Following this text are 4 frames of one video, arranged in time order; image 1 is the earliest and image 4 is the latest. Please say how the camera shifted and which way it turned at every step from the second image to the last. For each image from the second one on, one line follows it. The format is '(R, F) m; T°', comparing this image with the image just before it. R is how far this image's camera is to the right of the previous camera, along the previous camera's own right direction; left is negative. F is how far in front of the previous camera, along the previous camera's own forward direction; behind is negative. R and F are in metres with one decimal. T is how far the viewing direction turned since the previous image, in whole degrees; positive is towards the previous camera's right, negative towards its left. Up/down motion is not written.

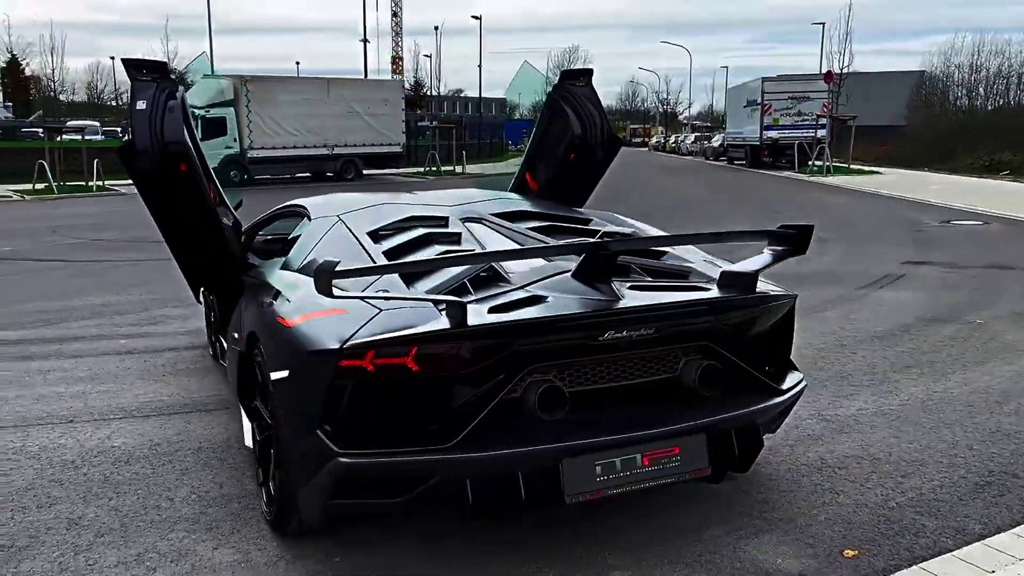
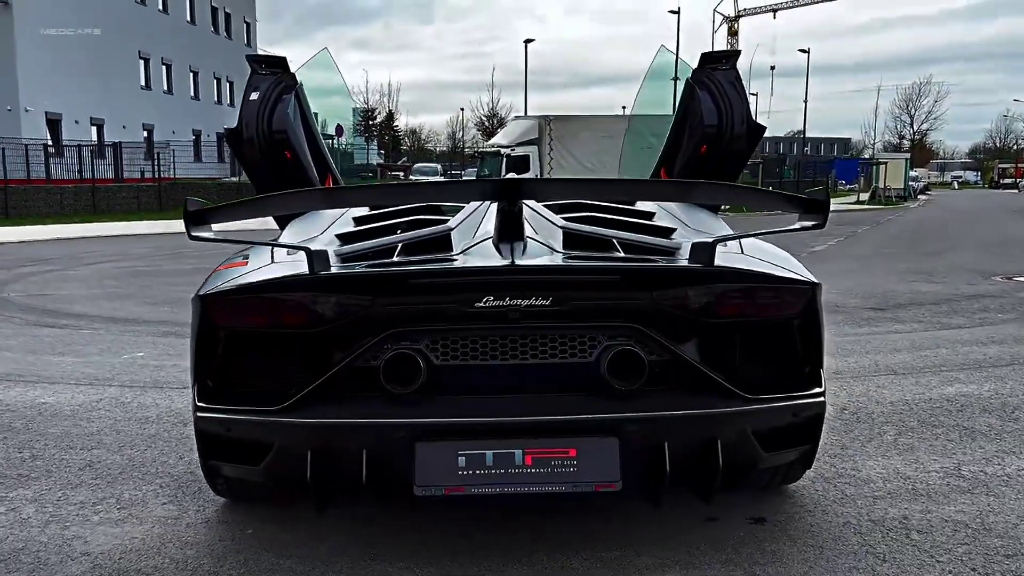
(+1.3, +0.7) m; -22°
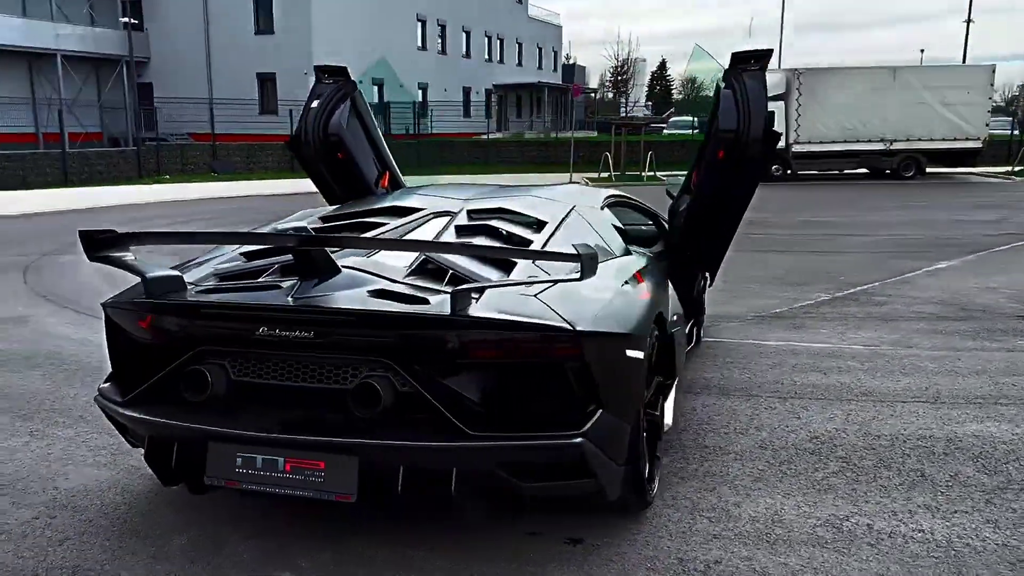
(+1.7, 0.0) m; -19°
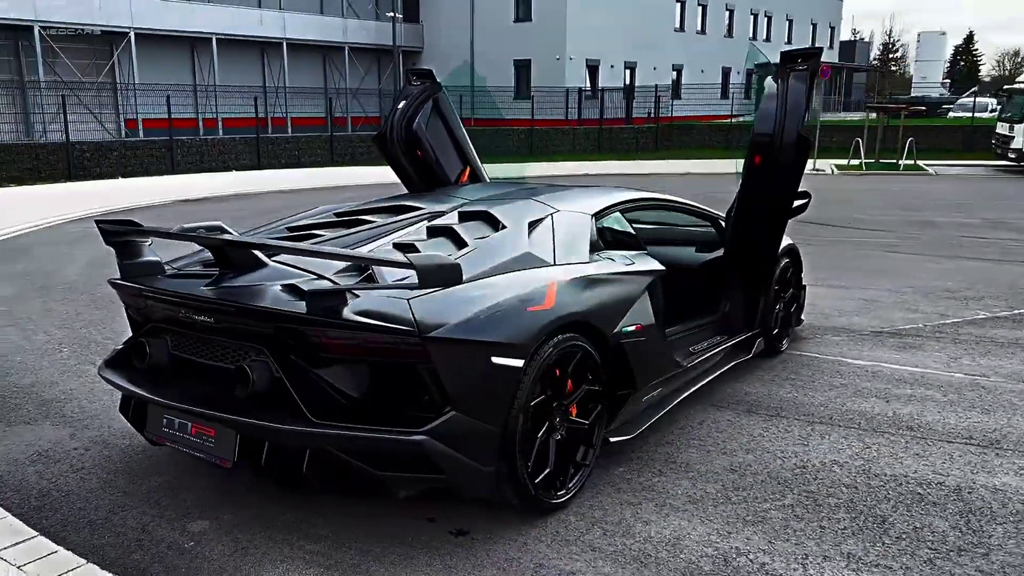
(+1.5, +0.1) m; -18°
